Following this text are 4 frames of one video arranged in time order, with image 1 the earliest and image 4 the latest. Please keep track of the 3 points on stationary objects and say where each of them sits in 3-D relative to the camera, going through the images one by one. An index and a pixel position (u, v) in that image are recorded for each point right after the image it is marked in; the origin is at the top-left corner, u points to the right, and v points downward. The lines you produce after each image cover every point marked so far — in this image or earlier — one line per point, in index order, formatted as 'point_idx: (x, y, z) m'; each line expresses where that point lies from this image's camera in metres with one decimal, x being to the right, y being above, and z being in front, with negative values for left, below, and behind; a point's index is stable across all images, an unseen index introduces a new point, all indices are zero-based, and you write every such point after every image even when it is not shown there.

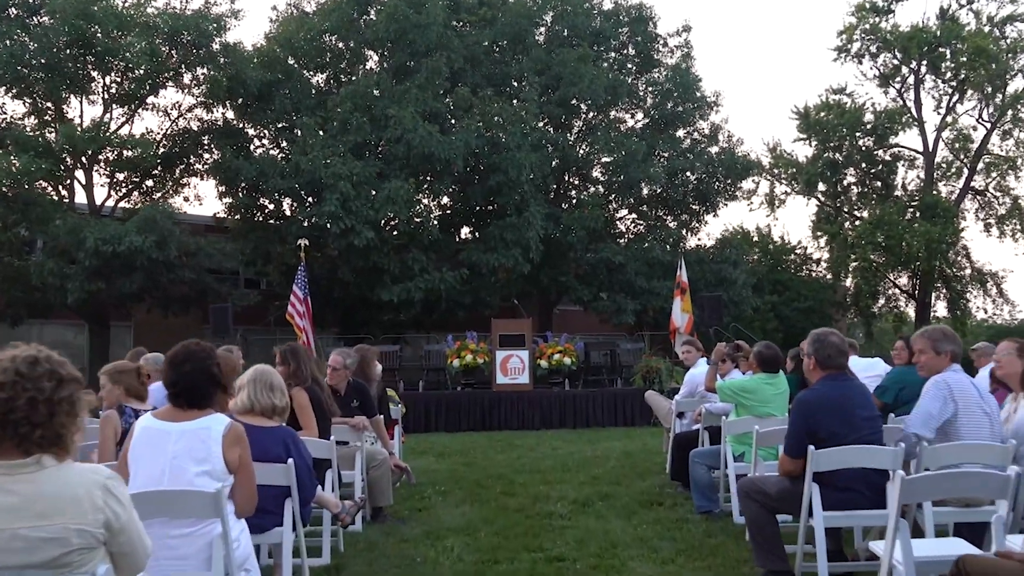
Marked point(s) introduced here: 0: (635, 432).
0: (+1.4, -1.6, +12.3) m
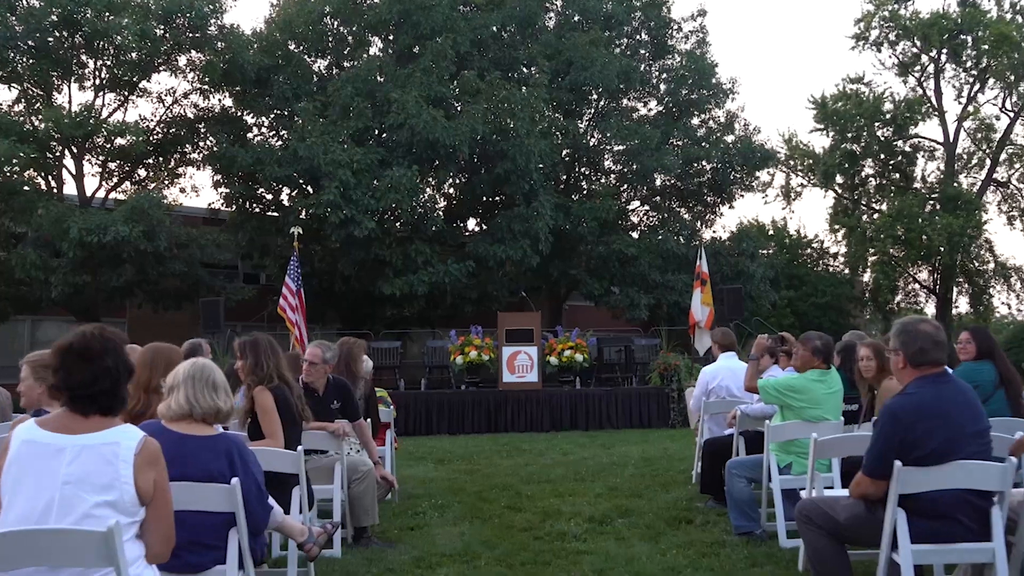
0: (+1.4, -1.5, +11.4) m
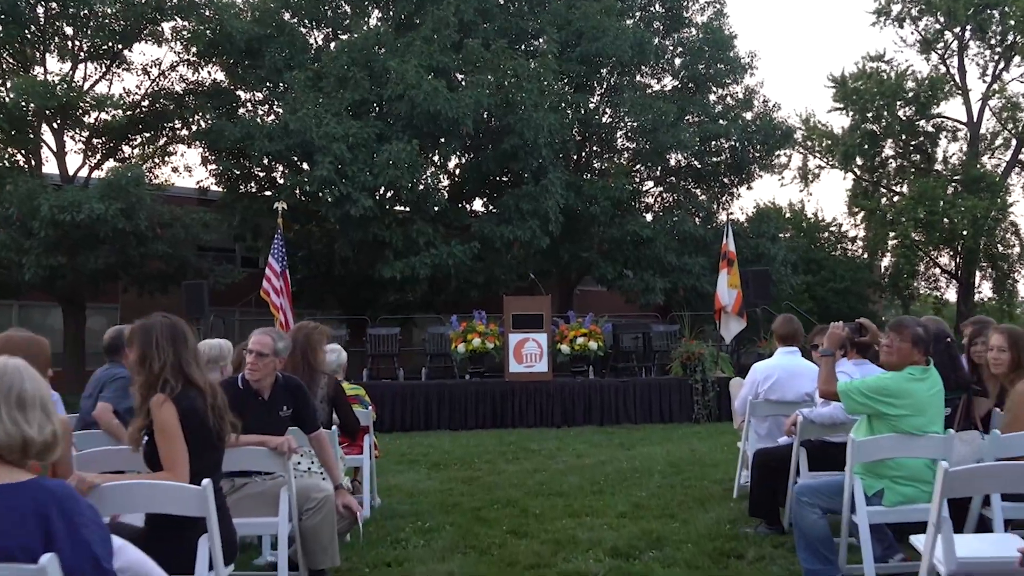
0: (+1.5, -1.3, +10.2) m
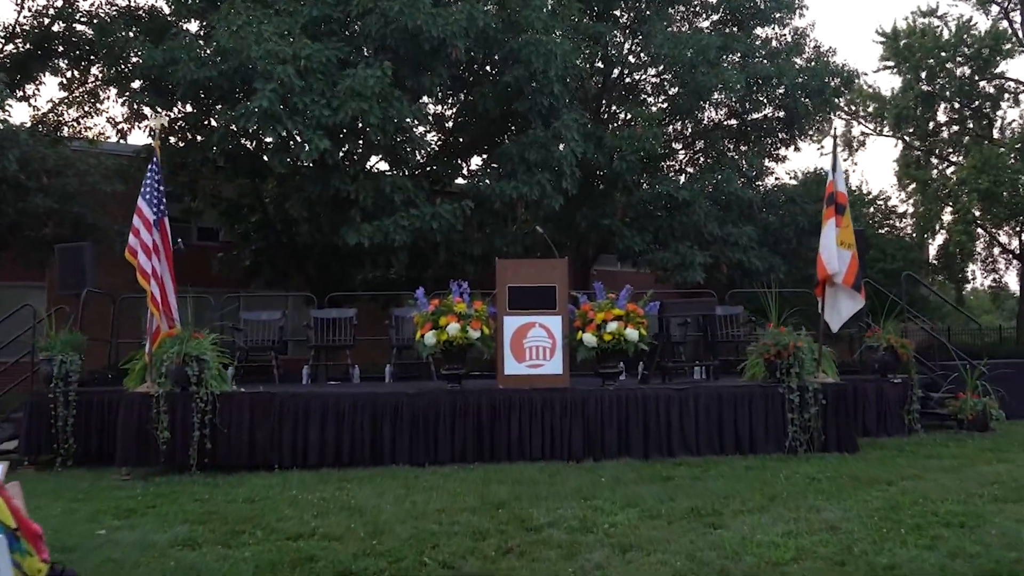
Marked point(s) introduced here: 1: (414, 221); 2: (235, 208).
0: (+1.5, -1.0, +6.2) m
1: (-1.2, +0.8, +13.8) m
2: (-4.0, +1.1, +15.9) m
